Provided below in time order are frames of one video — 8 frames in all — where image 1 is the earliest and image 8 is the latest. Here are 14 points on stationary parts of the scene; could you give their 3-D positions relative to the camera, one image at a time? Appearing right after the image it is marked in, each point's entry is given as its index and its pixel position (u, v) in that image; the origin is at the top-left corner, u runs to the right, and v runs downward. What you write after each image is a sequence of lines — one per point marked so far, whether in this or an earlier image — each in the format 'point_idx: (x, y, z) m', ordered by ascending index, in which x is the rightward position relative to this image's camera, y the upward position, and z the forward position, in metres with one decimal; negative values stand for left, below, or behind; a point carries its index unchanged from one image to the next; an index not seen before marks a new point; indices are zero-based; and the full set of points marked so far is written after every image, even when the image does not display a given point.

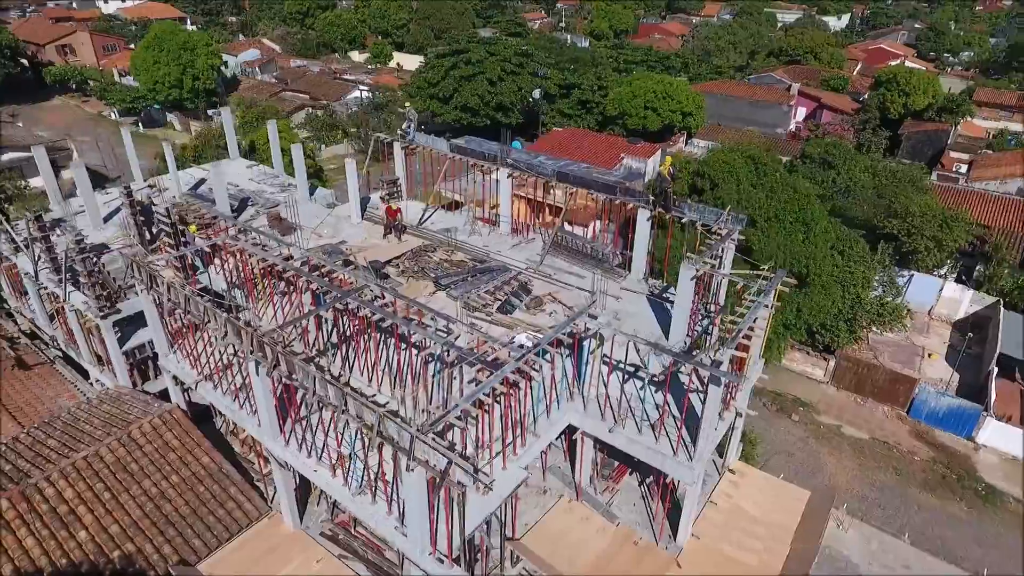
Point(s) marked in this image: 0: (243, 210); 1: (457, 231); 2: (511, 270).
0: (-7.5, +2.2, +17.6) m
1: (-1.5, +1.5, +16.8) m
2: (0.0, +0.4, +14.6) m
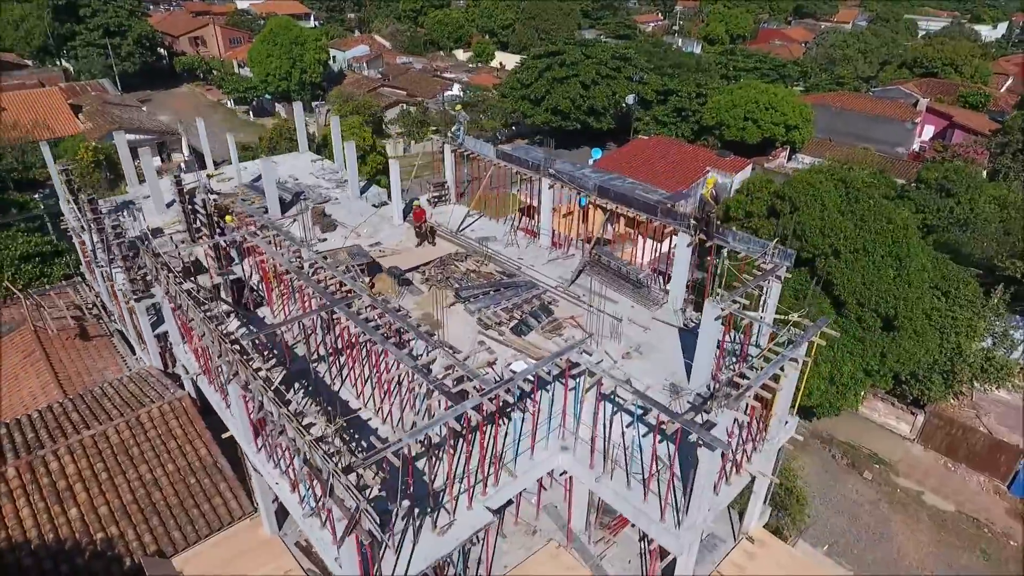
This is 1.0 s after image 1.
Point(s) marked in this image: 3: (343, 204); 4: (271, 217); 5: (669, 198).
0: (-6.2, +2.4, +17.9) m
1: (-0.5, +1.2, +16.1) m
2: (+0.6, 0.0, +13.8) m
3: (-4.9, +2.4, +18.1) m
4: (-6.5, +1.9, +17.0) m
5: (+3.3, +1.9, +13.2) m
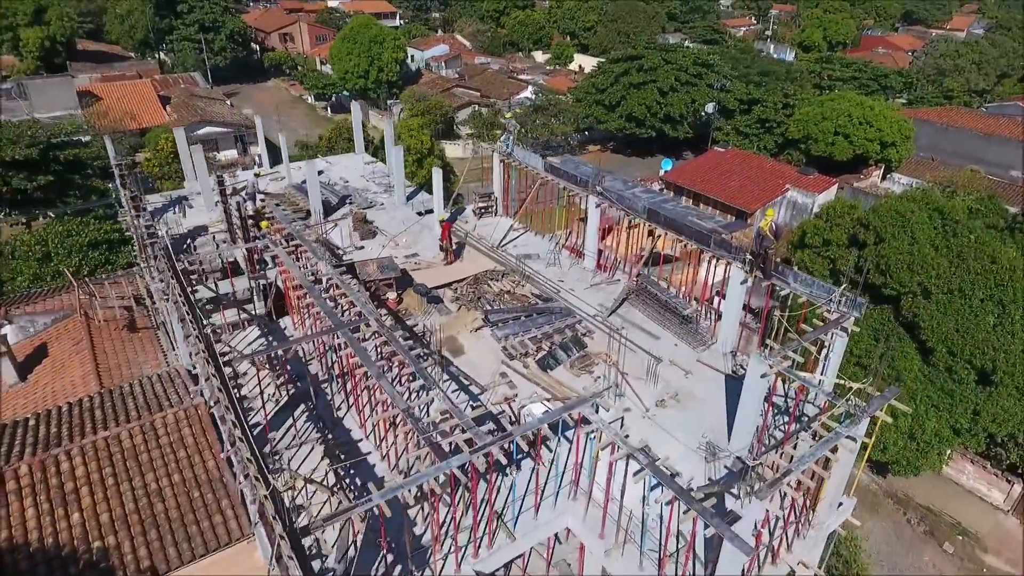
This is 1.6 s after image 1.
0: (-4.8, +2.2, +17.5) m
1: (+0.6, +0.7, +15.1) m
2: (+1.2, -0.6, +12.7) m
3: (-3.5, +2.2, +17.6) m
4: (-5.3, +1.8, +16.7) m
5: (+4.0, +1.1, +11.8) m
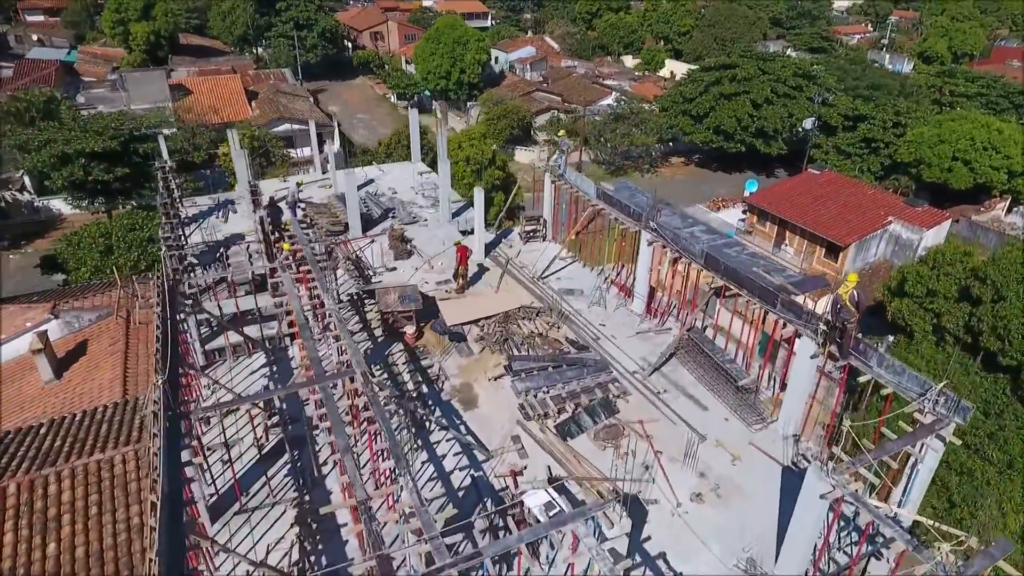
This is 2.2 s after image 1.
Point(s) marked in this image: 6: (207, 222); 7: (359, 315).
0: (-3.5, +1.7, +16.6) m
1: (+1.5, -0.1, +13.5) m
2: (+1.7, -1.4, +11.0) m
3: (-2.2, +1.6, +16.5) m
4: (-4.1, +1.3, +15.8) m
5: (+4.4, 0.0, +9.8) m
6: (-8.1, +1.8, +16.7) m
7: (-3.1, -0.6, +12.7) m
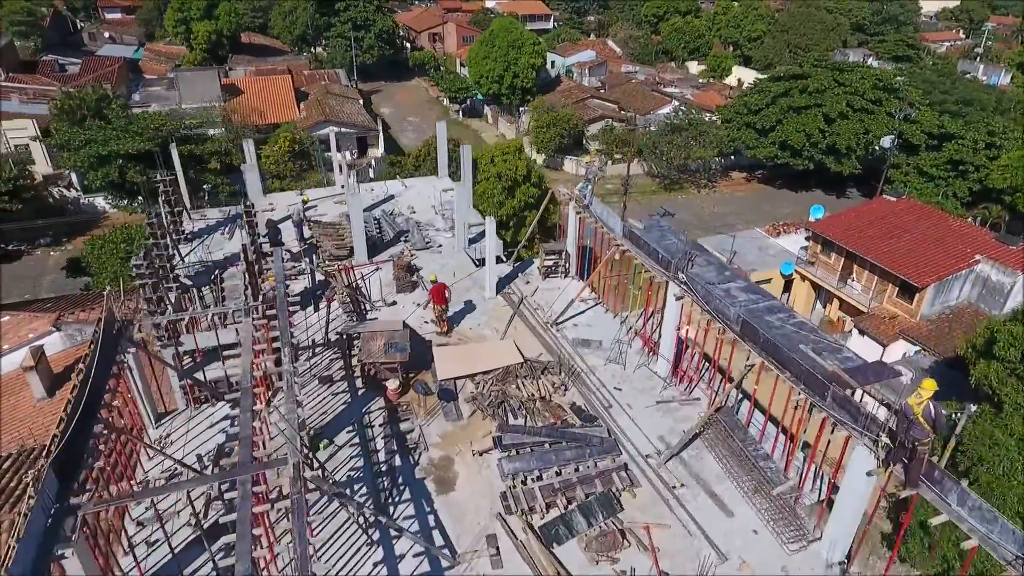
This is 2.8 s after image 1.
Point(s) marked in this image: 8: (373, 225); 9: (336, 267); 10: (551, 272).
0: (-3.0, +1.0, +15.3) m
1: (+1.6, -1.1, +11.7) m
2: (+1.5, -2.4, +9.2) m
3: (-1.7, +0.8, +15.0) m
4: (-3.6, +0.6, +14.5) m
5: (+4.2, -1.1, +7.7) m
6: (-7.5, +1.3, +15.8) m
7: (-3.0, -1.3, +11.3) m
8: (-3.5, +1.6, +15.9) m
9: (-3.9, +0.4, +14.0) m
10: (+0.9, +0.3, +14.0) m
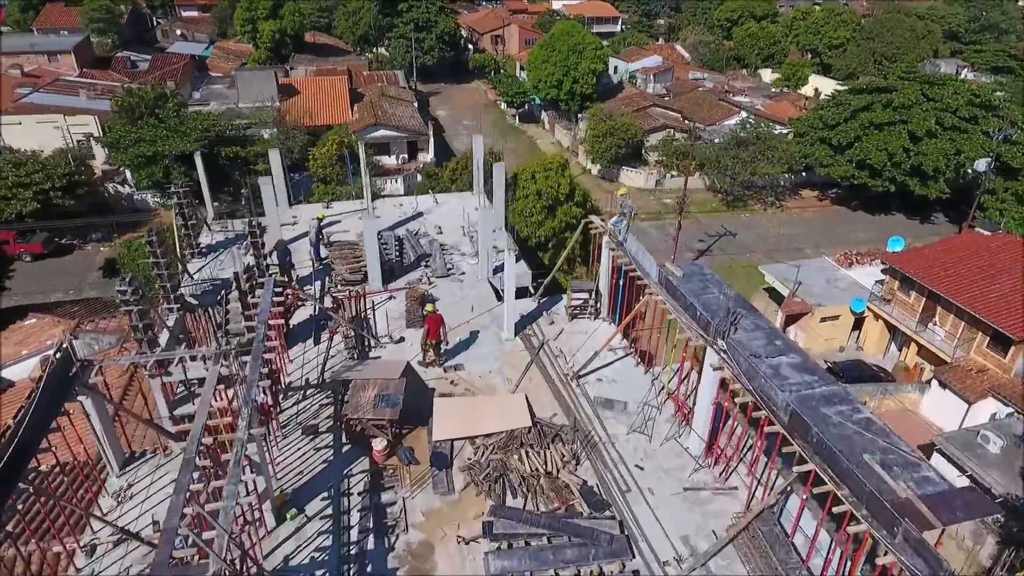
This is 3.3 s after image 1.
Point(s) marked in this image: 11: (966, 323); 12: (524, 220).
0: (-2.3, +0.4, +14.1) m
1: (+1.8, -2.0, +10.2) m
2: (+1.4, -3.3, +7.7) m
3: (-1.1, +0.1, +13.7) m
4: (-3.1, 0.0, +13.4) m
5: (+4.0, -2.1, +5.9) m
6: (-6.8, +0.8, +15.0) m
7: (-2.8, -1.9, +10.1) m
8: (-2.8, +1.0, +14.8) m
9: (-3.4, -0.1, +12.9) m
10: (+1.3, -0.5, +12.5) m
11: (+14.3, -1.1, +19.8) m
12: (+0.4, +2.1, +19.3) m
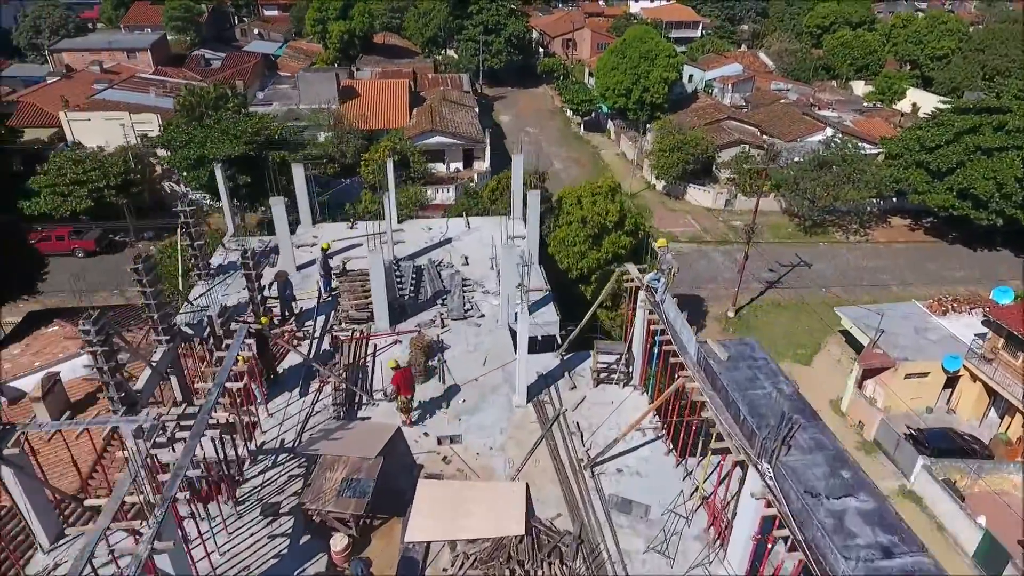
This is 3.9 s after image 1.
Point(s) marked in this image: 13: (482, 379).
0: (-1.8, -0.5, +12.6) m
1: (+1.7, -3.0, +8.3) m
2: (+1.0, -4.3, +5.9) m
3: (-0.6, -0.8, +12.1) m
4: (-2.7, -0.7, +12.0) m
5: (+3.5, -3.2, +3.8) m
6: (-6.1, +0.3, +14.0) m
7: (-2.9, -2.7, +8.7) m
8: (-2.2, +0.2, +13.3) m
9: (-3.1, -0.9, +11.6) m
10: (+1.6, -1.5, +10.7) m
11: (+15.2, -2.9, +16.6) m
12: (+1.5, +1.1, +17.5) m
13: (-0.6, -1.6, +10.8) m
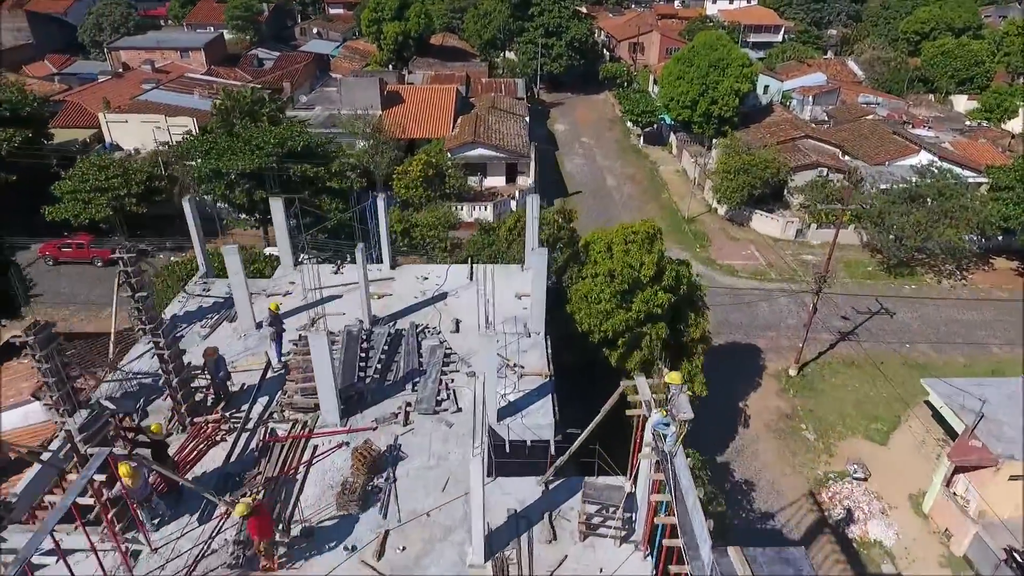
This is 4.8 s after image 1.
0: (-2.1, -1.8, +10.2) m
1: (+0.9, -4.5, +5.6) m
2: (-0.1, -5.8, +3.2) m
3: (-1.0, -2.2, +9.6) m
4: (-3.0, -2.0, +9.7) m
5: (+2.2, -4.8, +0.9) m
6: (-6.2, -0.8, +12.0) m
7: (-3.6, -4.0, +6.4) m
8: (-2.3, -1.1, +10.9) m
9: (-3.4, -2.2, +9.3) m
10: (+1.1, -3.0, +7.9) m
11: (+15.1, -5.1, +12.4) m
12: (+1.8, -0.4, +14.7) m
13: (-1.1, -3.0, +8.2) m
